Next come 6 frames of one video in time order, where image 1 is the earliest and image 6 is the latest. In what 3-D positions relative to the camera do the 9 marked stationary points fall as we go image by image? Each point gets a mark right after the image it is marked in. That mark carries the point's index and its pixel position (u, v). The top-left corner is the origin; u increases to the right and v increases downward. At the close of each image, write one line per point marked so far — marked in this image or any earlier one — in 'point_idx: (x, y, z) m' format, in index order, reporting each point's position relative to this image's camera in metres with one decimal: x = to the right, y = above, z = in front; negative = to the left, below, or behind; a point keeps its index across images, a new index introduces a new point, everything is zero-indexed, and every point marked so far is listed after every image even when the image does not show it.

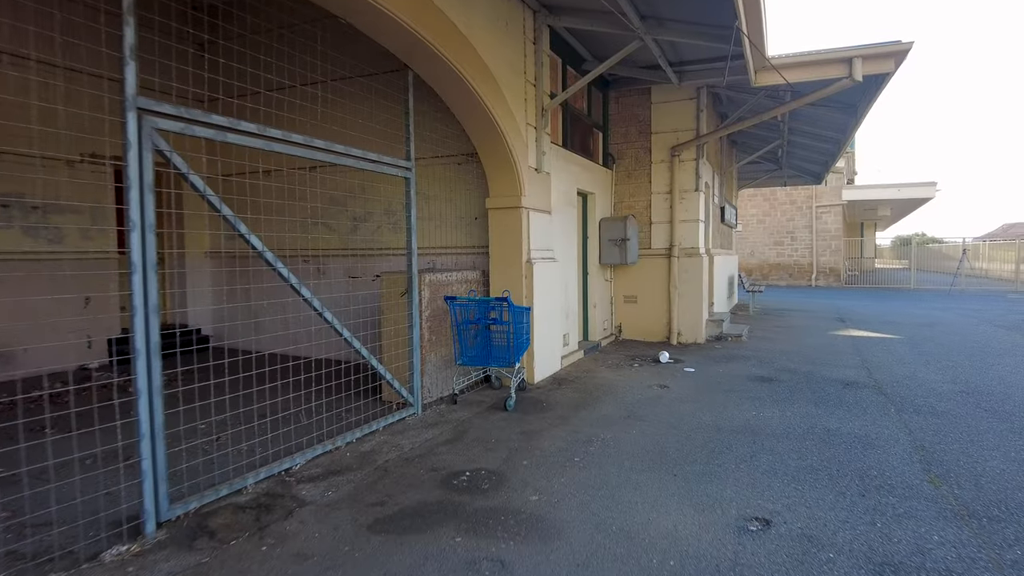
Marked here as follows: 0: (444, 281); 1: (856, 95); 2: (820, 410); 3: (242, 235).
0: (-0.6, +0.1, +5.7) m
1: (+4.3, +2.4, +8.0) m
2: (+2.5, -1.0, +5.3) m
3: (-1.5, +0.3, +3.7) m
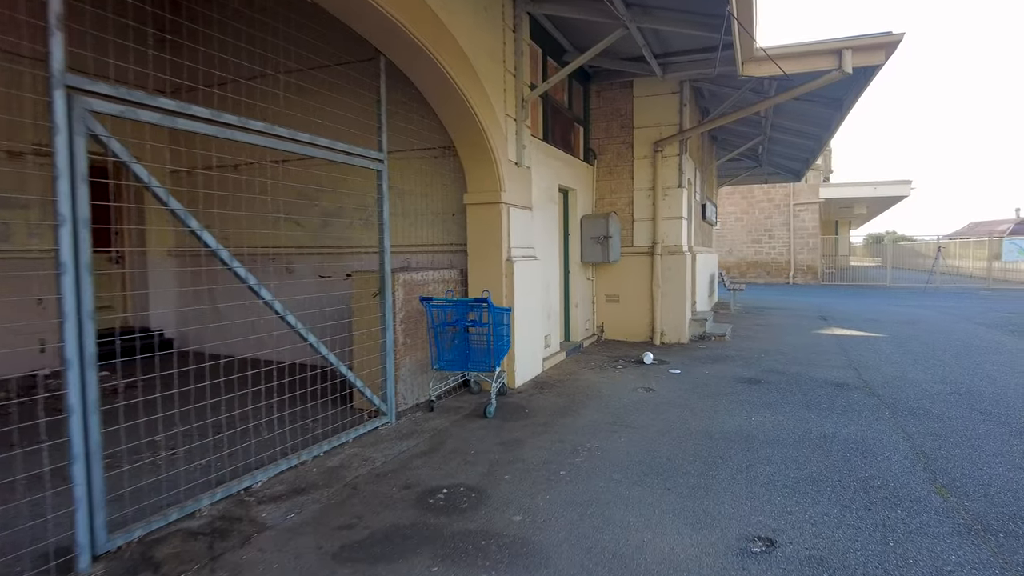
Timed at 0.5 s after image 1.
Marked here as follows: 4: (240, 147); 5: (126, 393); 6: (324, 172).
0: (-0.8, +0.1, +5.3) m
1: (+4.0, +2.4, +7.9) m
2: (+2.4, -1.0, +5.1) m
3: (-1.6, +0.3, +3.3) m
4: (-3.0, +1.6, +7.1) m
5: (-3.3, -0.9, +5.5) m
6: (-1.9, +1.2, +6.7) m
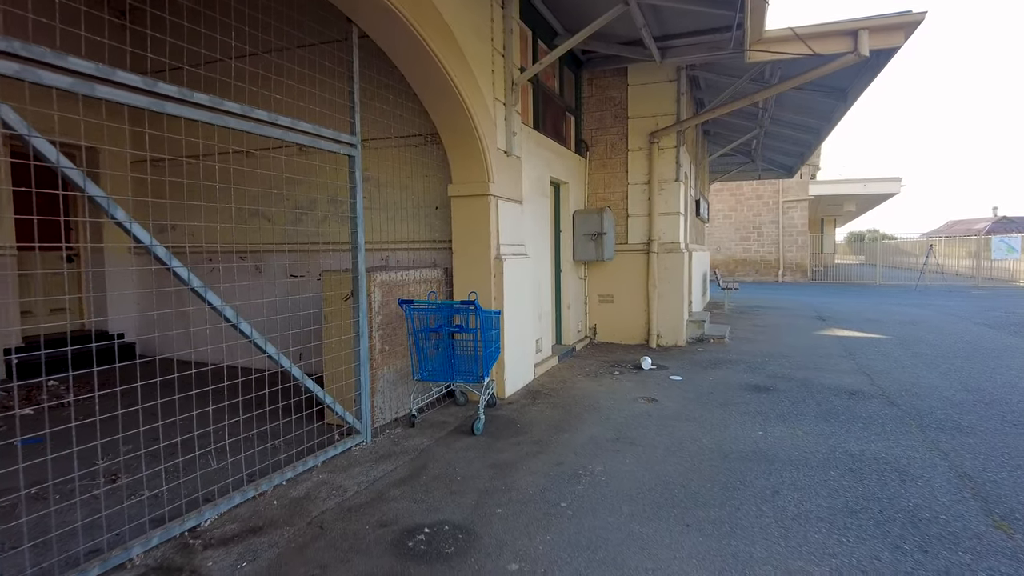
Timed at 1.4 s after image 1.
0: (-0.8, +0.1, +4.8) m
1: (+3.9, +2.4, +7.4) m
2: (+2.3, -1.0, +4.6) m
3: (-1.7, +0.3, +2.7) m
4: (-3.1, +1.6, +6.5) m
5: (-3.4, -0.9, +4.9) m
6: (-2.1, +1.2, +6.1) m
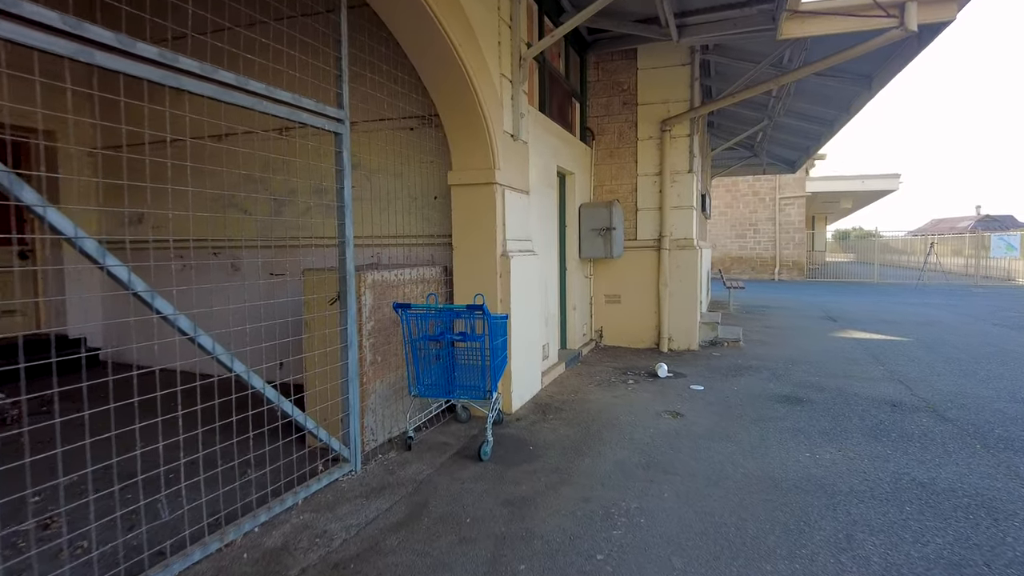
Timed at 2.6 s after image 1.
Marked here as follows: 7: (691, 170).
0: (-0.8, 0.0, +4.2) m
1: (+3.9, +2.4, +6.9) m
2: (+2.4, -1.0, +4.1) m
3: (-1.6, +0.3, +2.1) m
4: (-3.1, +1.6, +5.8) m
5: (-3.3, -0.9, +4.3) m
6: (-2.0, +1.2, +5.5) m
7: (+2.0, +1.3, +7.3) m
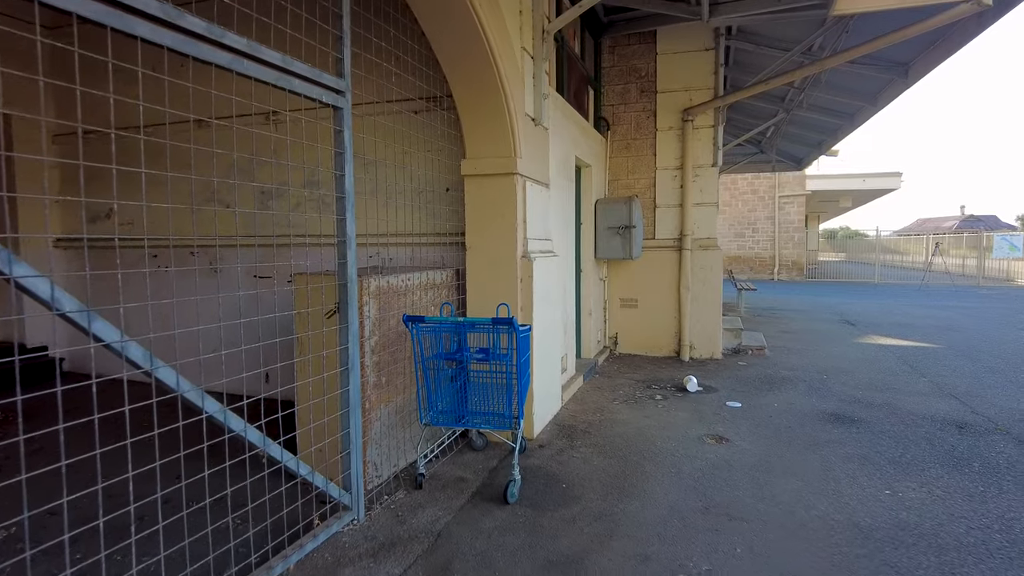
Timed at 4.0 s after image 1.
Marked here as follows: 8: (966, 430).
0: (-0.6, 0.0, +3.5) m
1: (+4.0, +2.4, +6.4) m
2: (+2.5, -1.1, +3.5) m
3: (-1.4, +0.2, +1.5) m
4: (-2.9, +1.5, +5.1) m
5: (-3.2, -1.0, +3.6) m
6: (-1.9, +1.2, +4.8) m
7: (+2.1, +1.3, +6.7) m
8: (+3.1, -1.0, +4.4) m
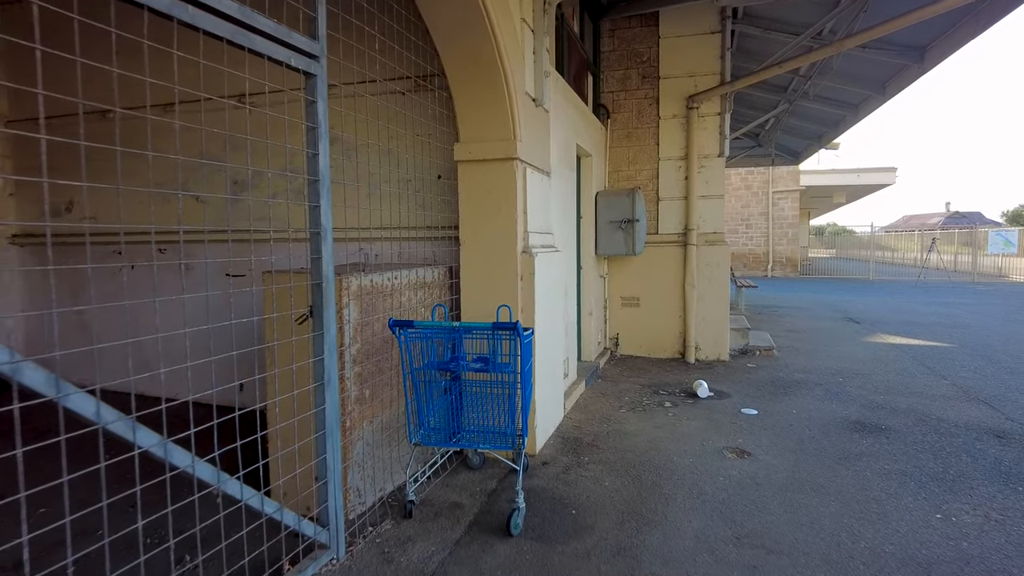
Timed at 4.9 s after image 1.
0: (-0.6, 0.0, +3.1) m
1: (+4.0, +2.4, +6.0) m
2: (+2.5, -1.1, +3.1) m
3: (-1.3, +0.2, +1.0) m
4: (-3.0, +1.5, +4.6) m
5: (-3.2, -1.0, +3.1) m
6: (-1.9, +1.2, +4.3) m
7: (+2.1, +1.3, +6.3) m
8: (+3.1, -1.0, +4.1) m
